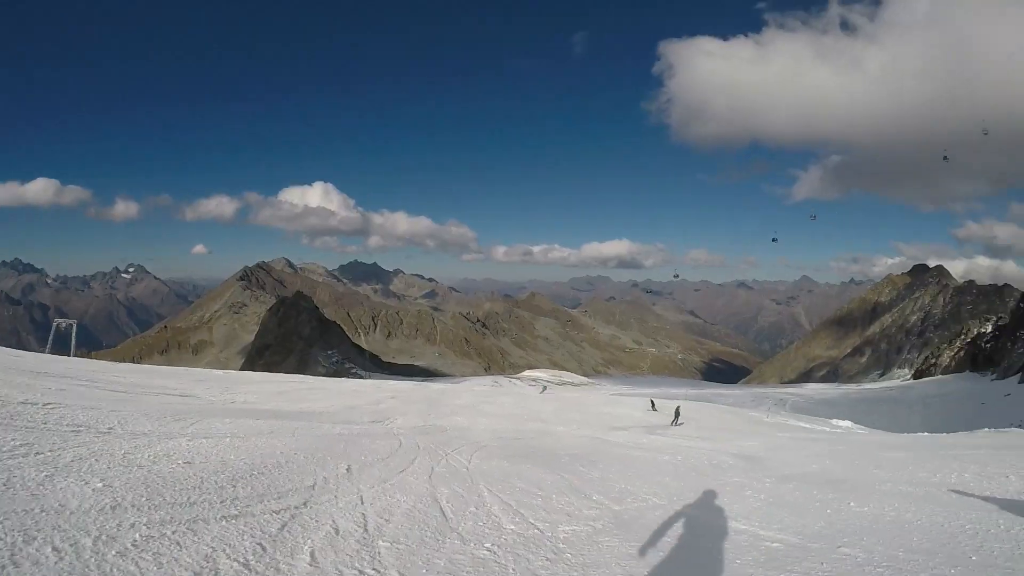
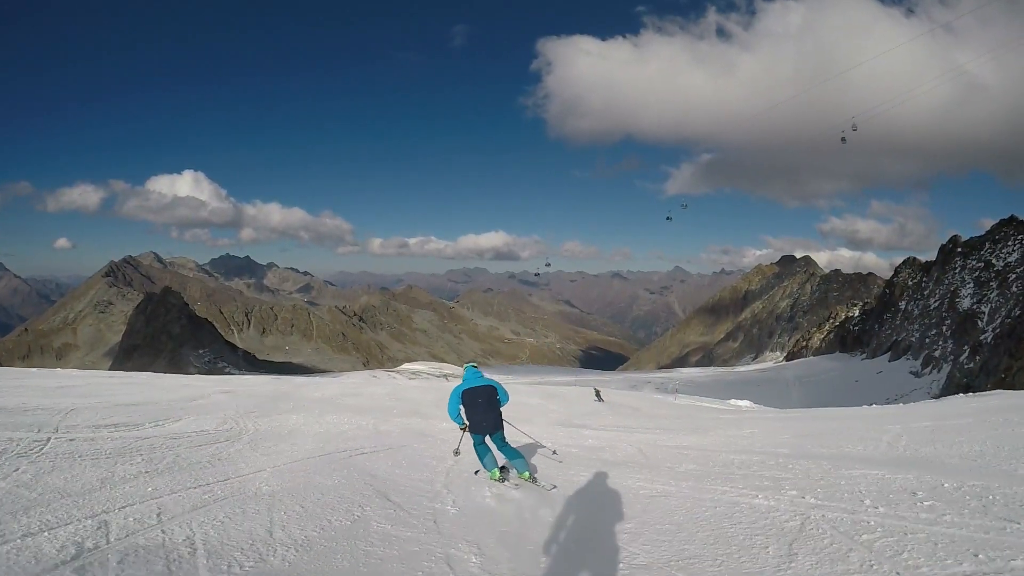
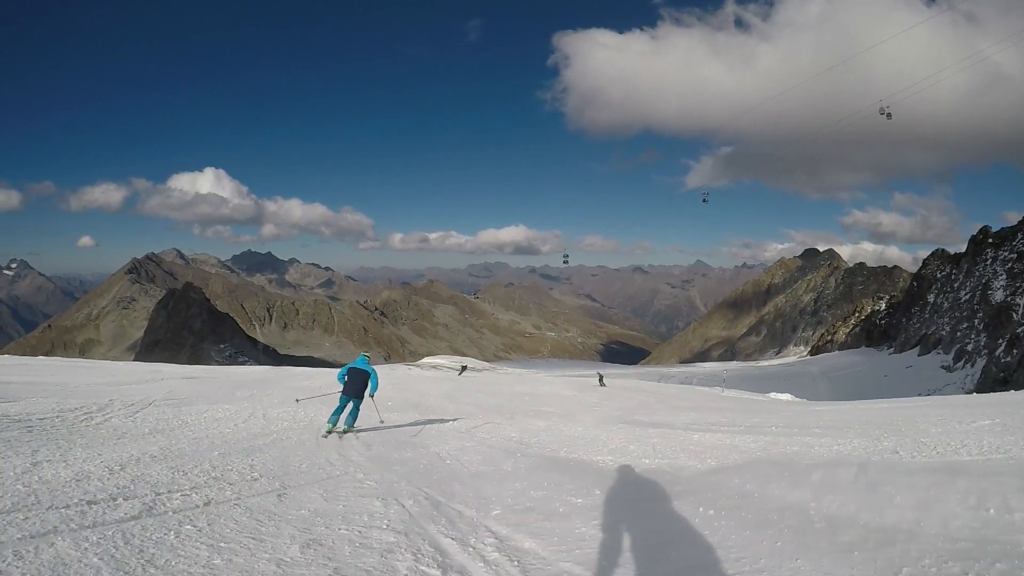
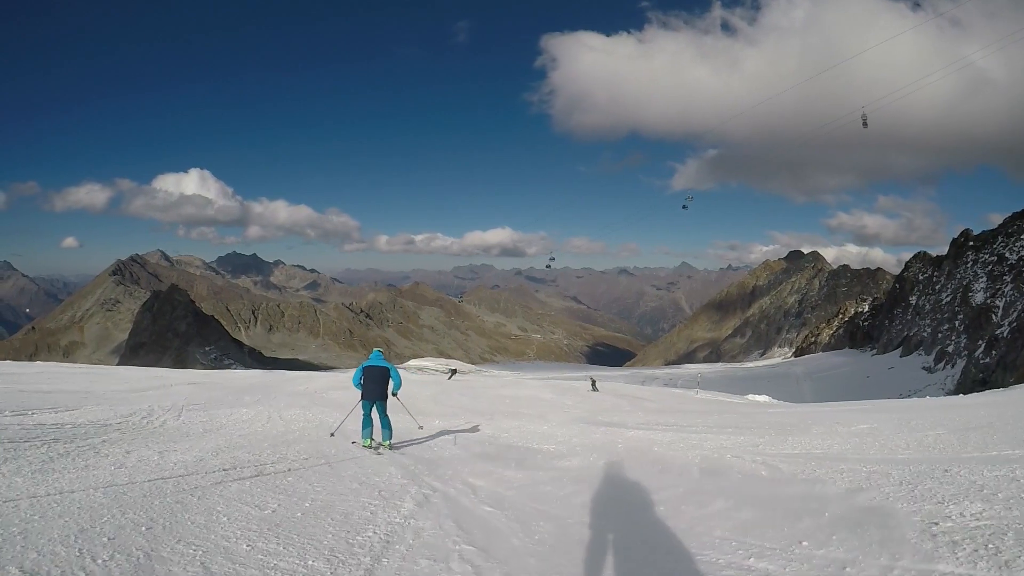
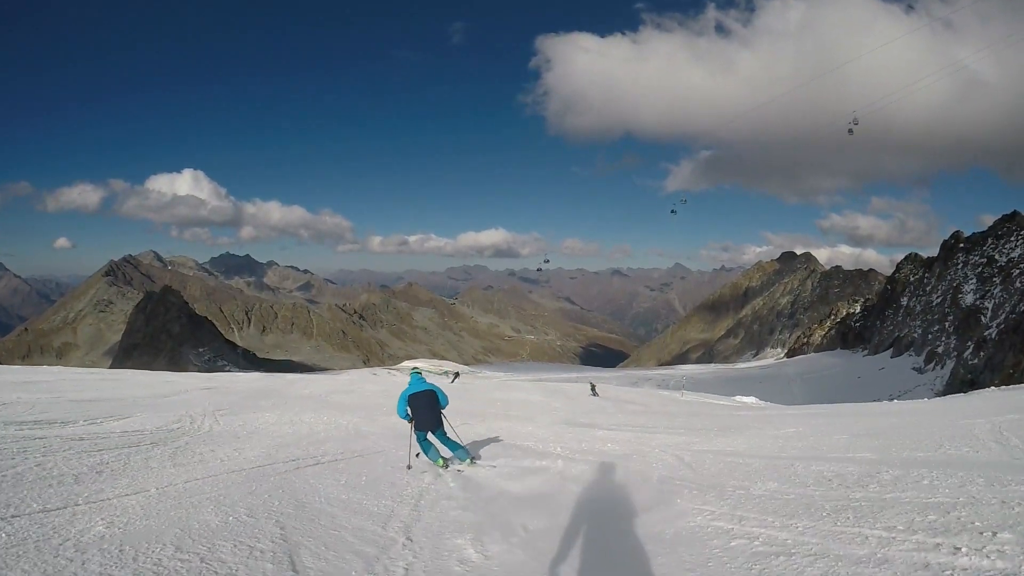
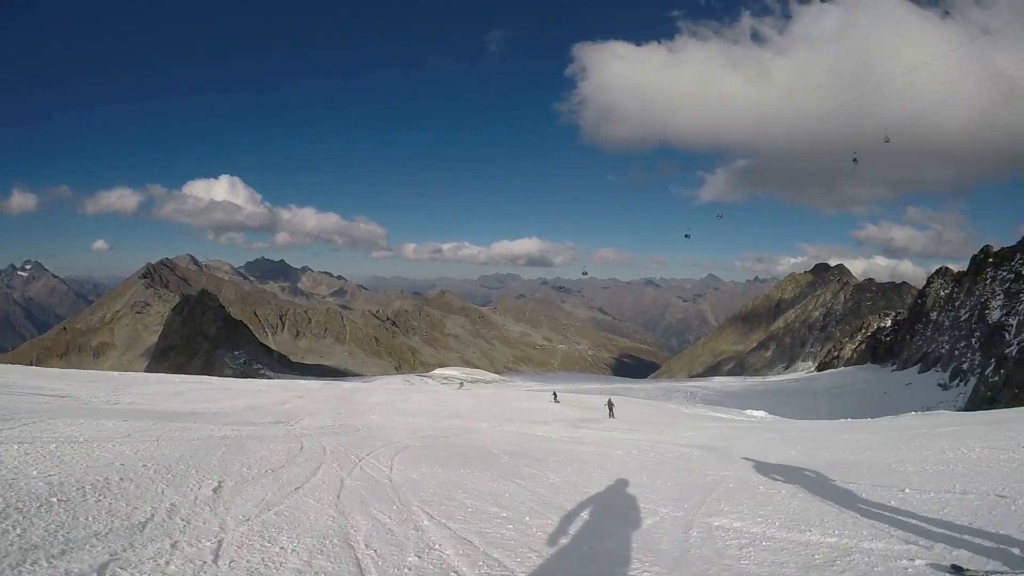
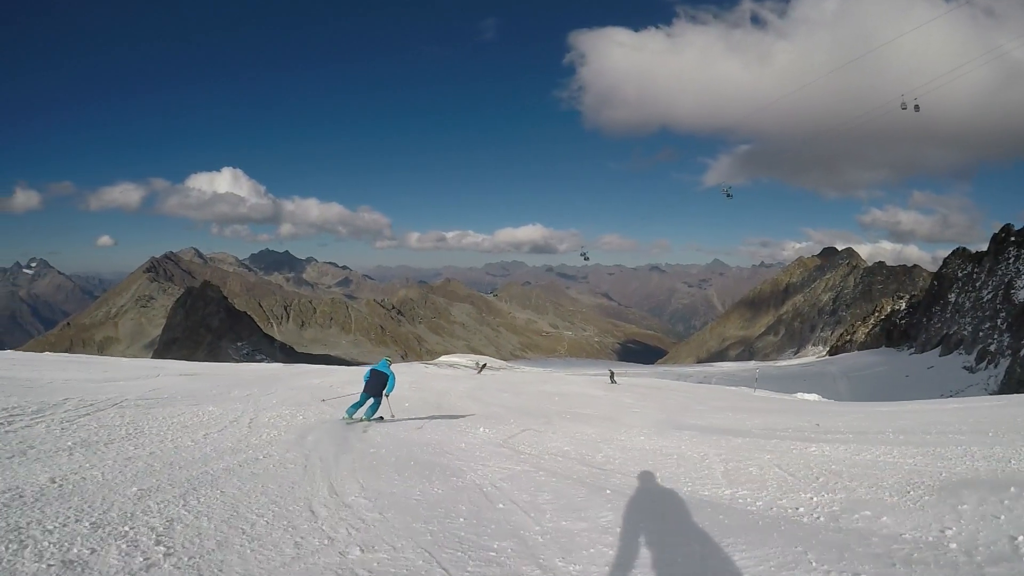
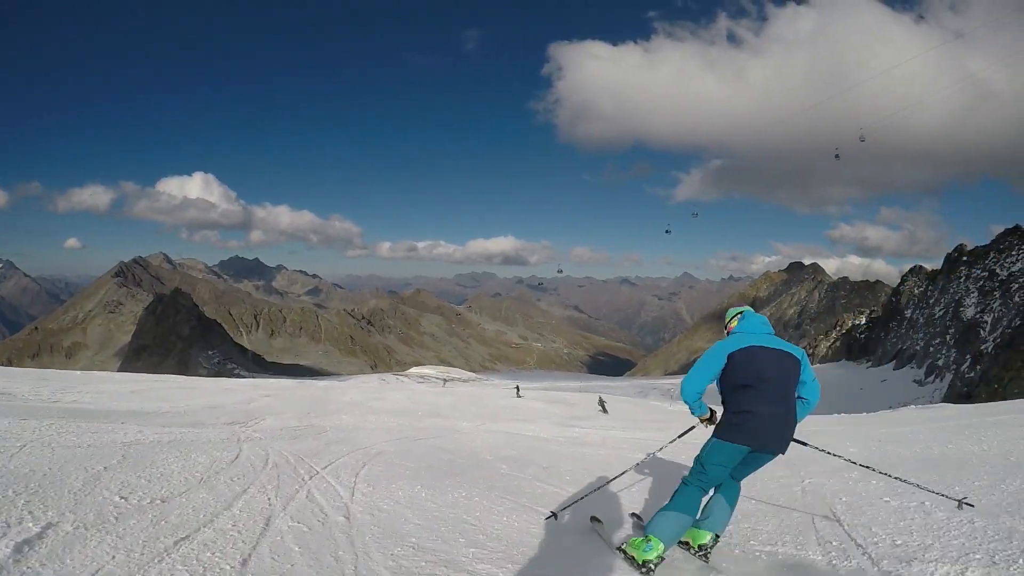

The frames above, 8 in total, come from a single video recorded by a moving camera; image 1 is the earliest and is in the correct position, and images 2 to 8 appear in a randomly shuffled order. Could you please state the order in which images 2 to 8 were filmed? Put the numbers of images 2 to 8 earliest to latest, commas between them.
6, 8, 2, 5, 4, 3, 7
